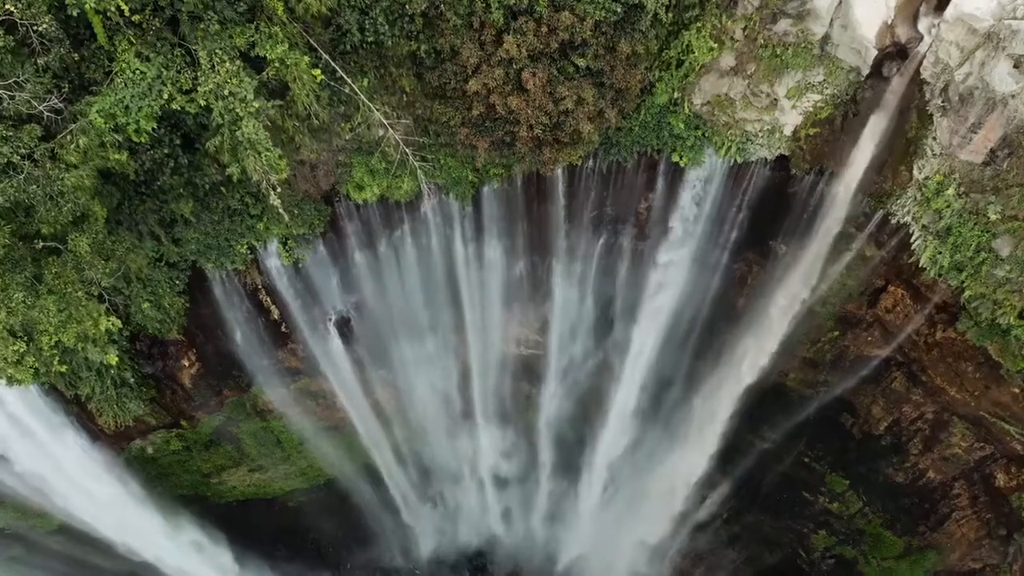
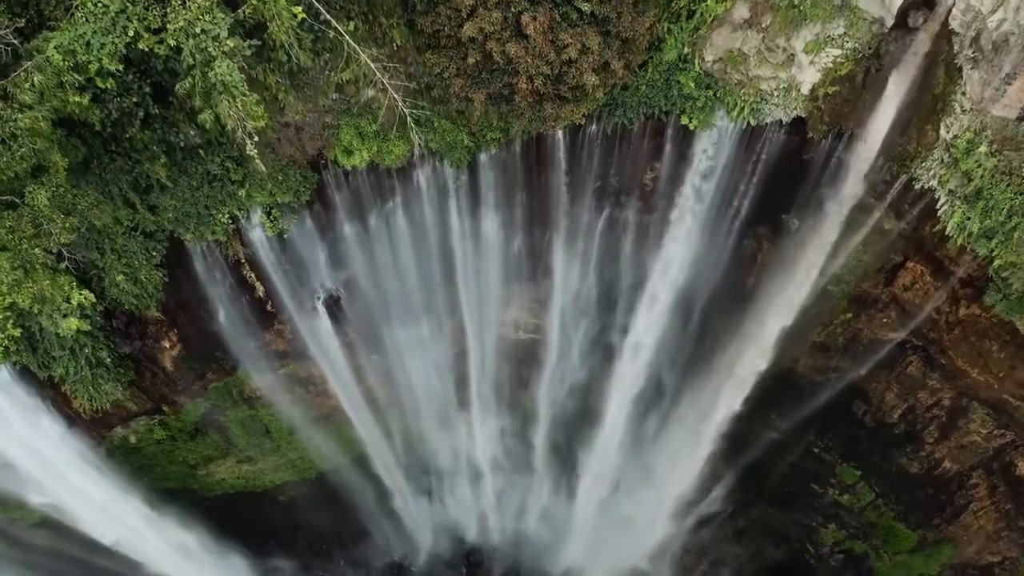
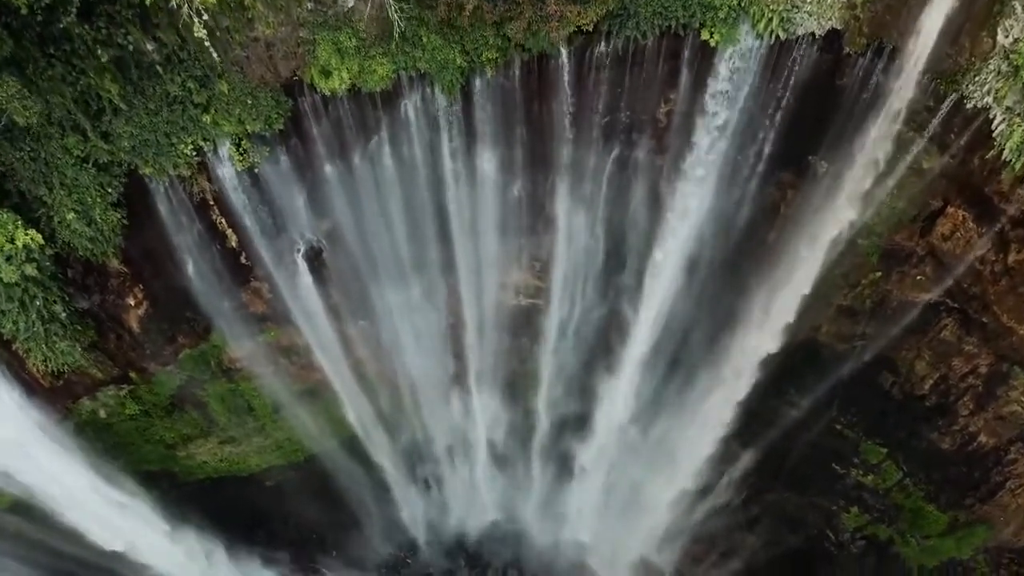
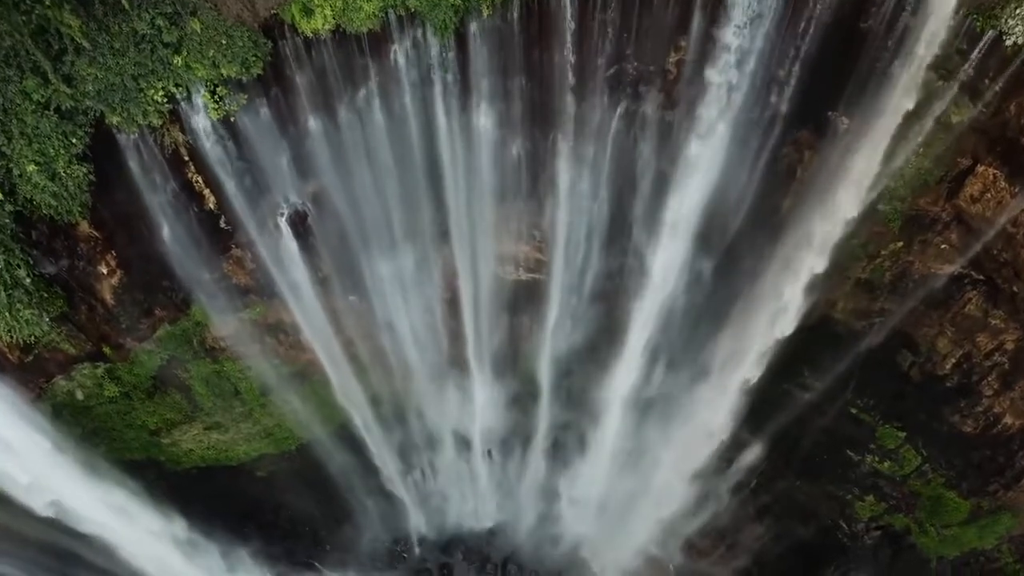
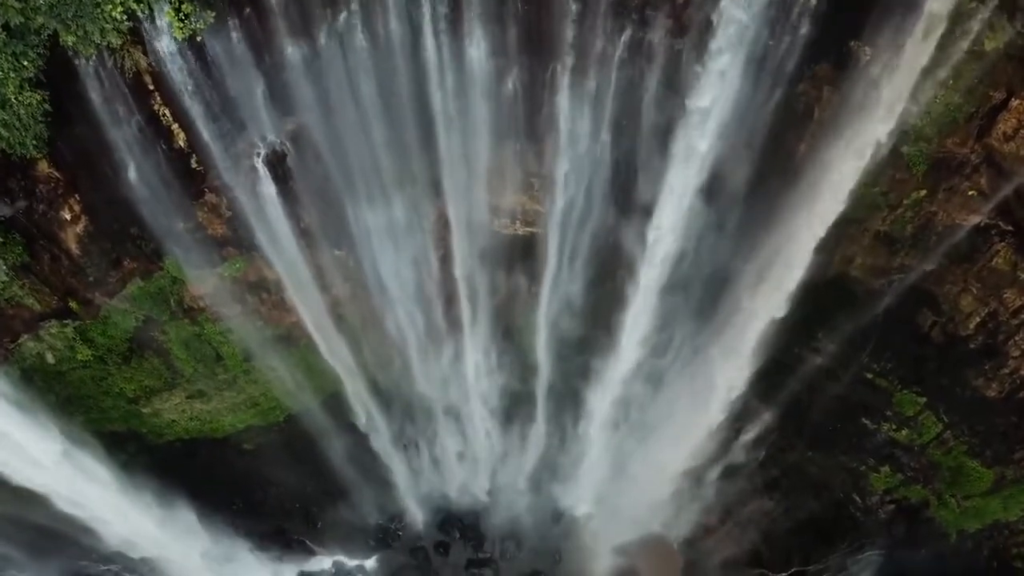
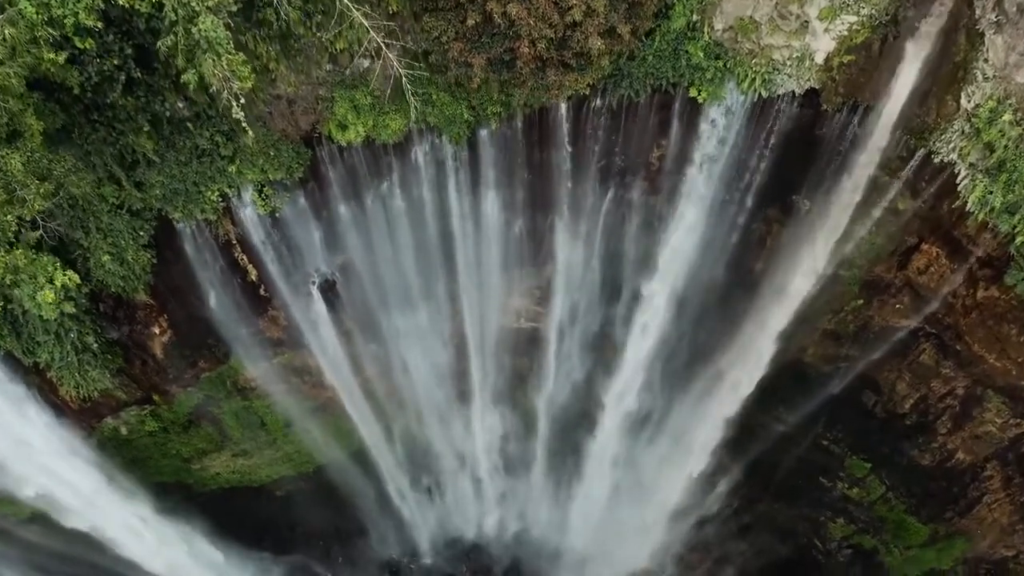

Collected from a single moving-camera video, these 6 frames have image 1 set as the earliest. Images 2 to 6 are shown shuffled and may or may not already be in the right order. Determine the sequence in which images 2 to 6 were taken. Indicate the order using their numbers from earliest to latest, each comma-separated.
2, 6, 3, 4, 5
